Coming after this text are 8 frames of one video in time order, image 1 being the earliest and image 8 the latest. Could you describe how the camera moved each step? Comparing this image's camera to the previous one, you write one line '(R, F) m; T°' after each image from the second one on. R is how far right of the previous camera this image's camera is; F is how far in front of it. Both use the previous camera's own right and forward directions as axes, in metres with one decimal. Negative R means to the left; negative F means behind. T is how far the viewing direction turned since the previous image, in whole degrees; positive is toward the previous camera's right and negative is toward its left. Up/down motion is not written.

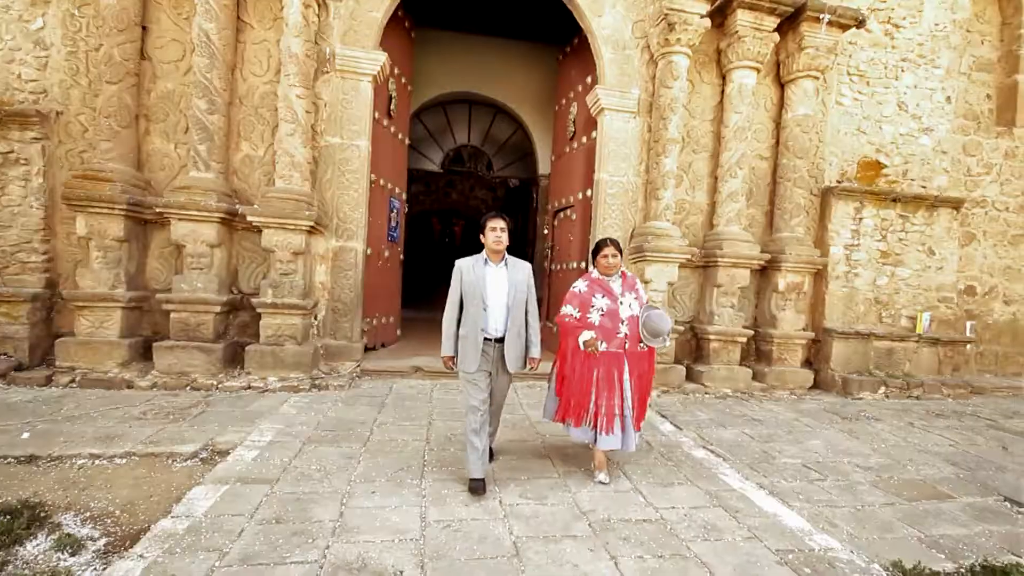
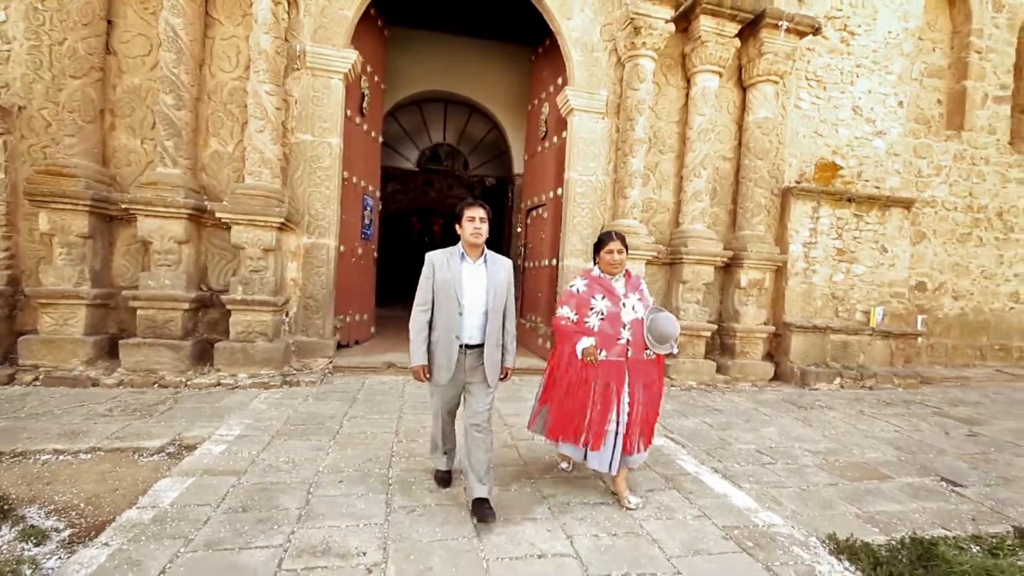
(+0.1, -0.1) m; +2°
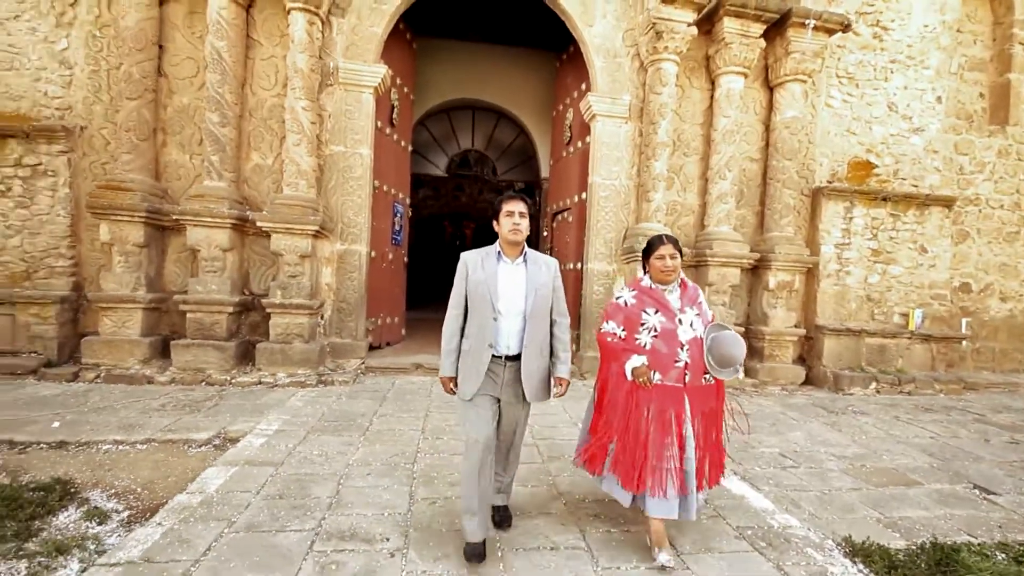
(+0.1, -0.1) m; -4°
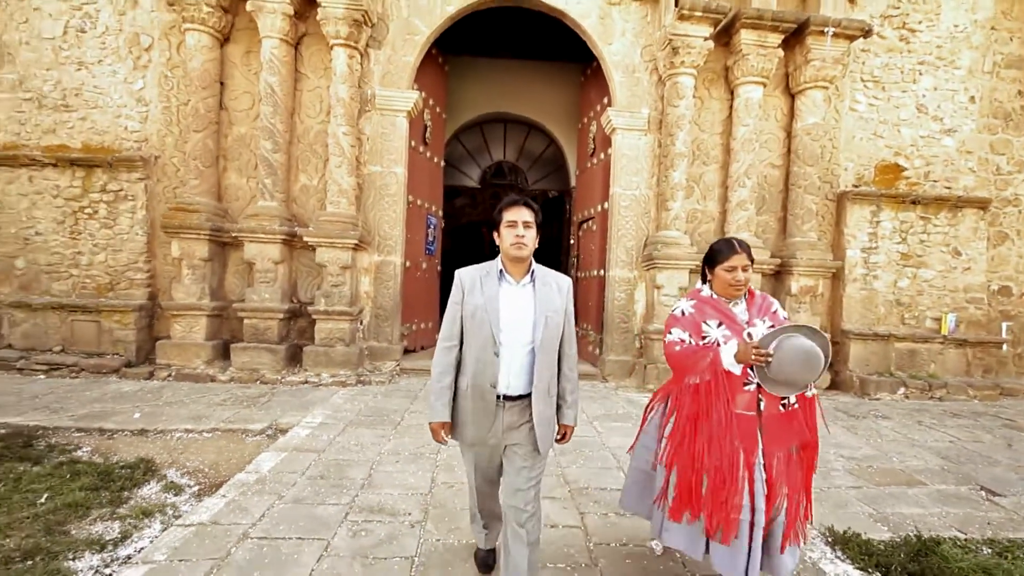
(+0.2, -0.3) m; -5°
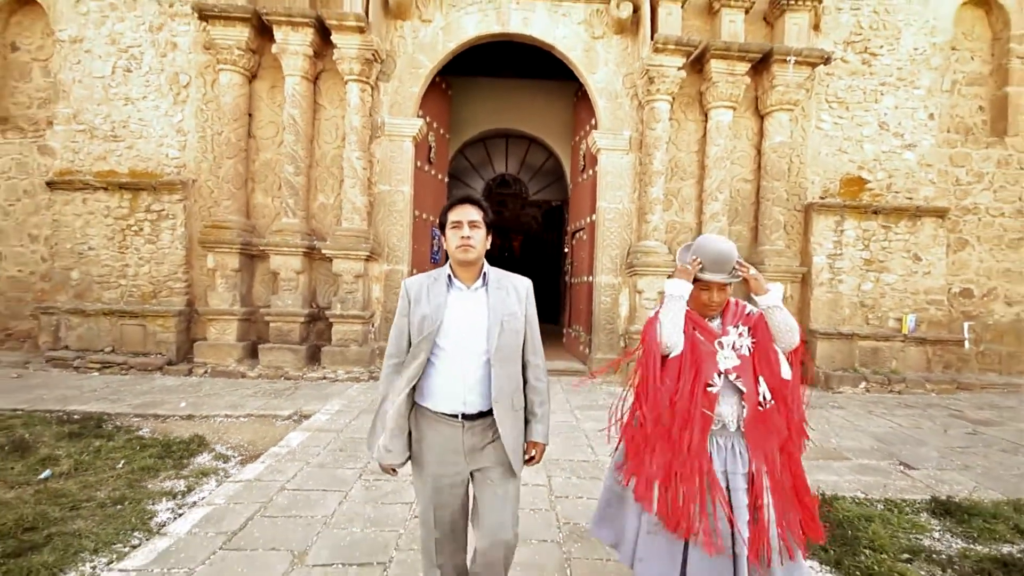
(+0.2, -0.6) m; -1°
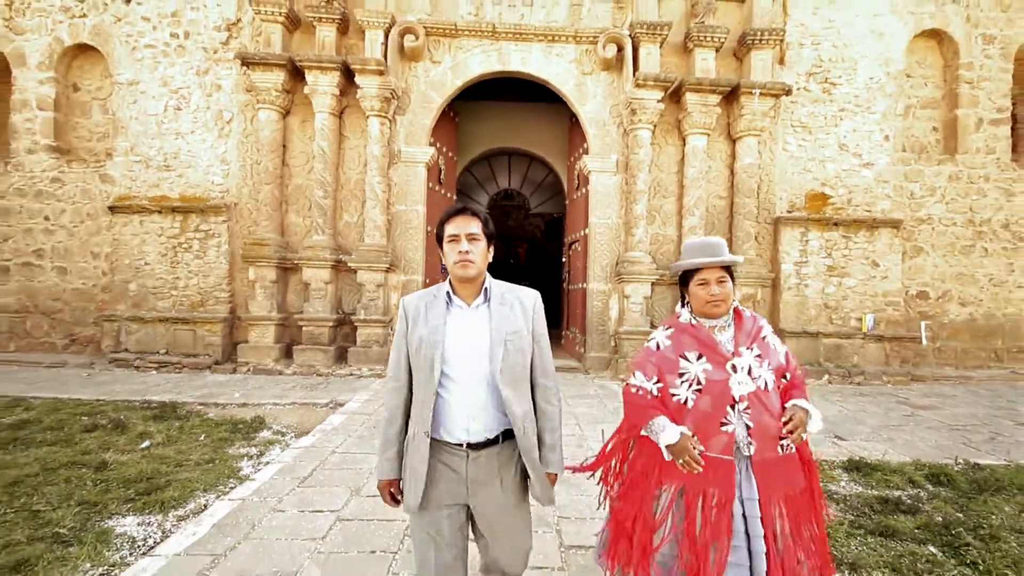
(+0.1, -0.8) m; -1°
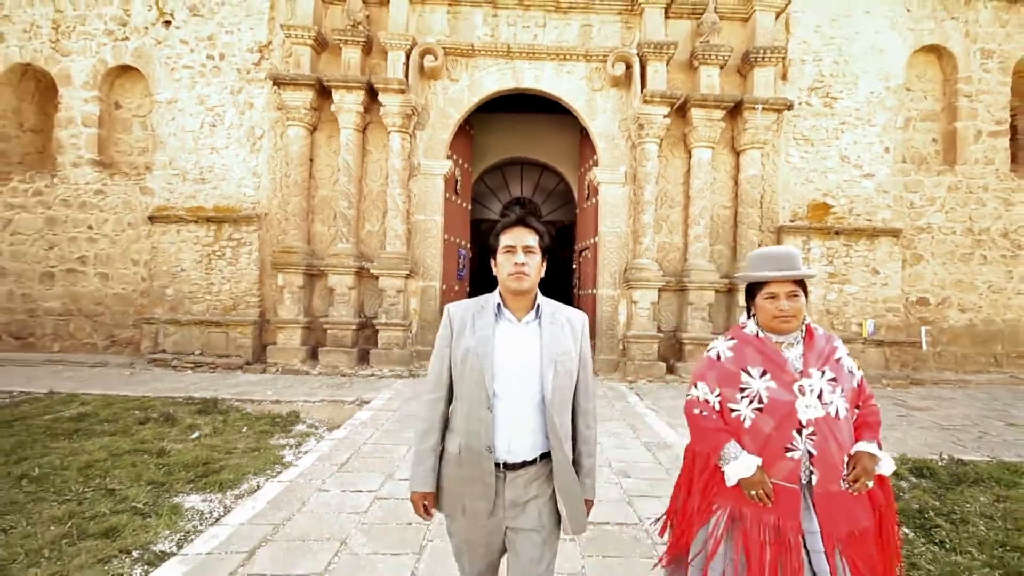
(0.0, -0.3) m; -1°
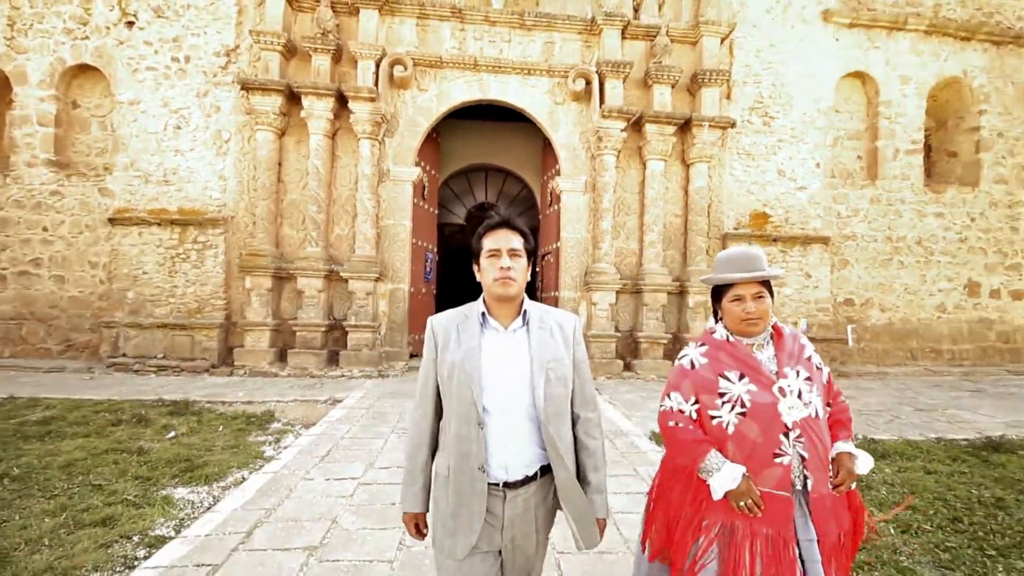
(-0.1, -0.3) m; +5°
